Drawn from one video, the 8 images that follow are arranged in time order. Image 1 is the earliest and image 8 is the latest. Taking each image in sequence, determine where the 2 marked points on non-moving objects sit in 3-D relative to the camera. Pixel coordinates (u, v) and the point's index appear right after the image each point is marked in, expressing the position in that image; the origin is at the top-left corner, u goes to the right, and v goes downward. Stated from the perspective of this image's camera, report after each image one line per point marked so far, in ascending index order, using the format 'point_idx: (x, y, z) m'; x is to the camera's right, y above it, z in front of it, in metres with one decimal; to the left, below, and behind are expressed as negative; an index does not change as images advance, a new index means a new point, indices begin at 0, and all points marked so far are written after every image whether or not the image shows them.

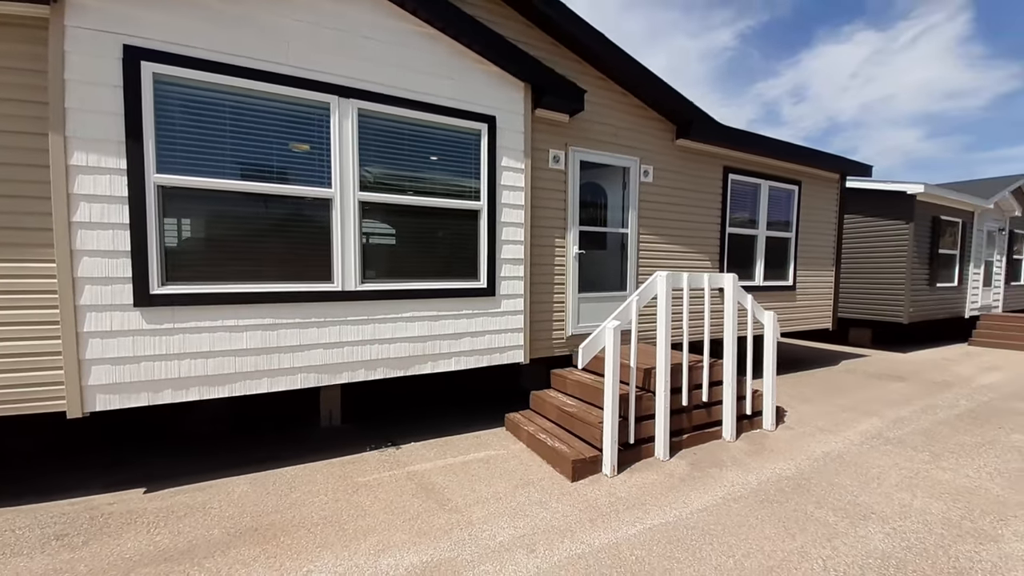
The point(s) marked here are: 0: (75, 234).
0: (-2.6, +0.3, +2.5) m
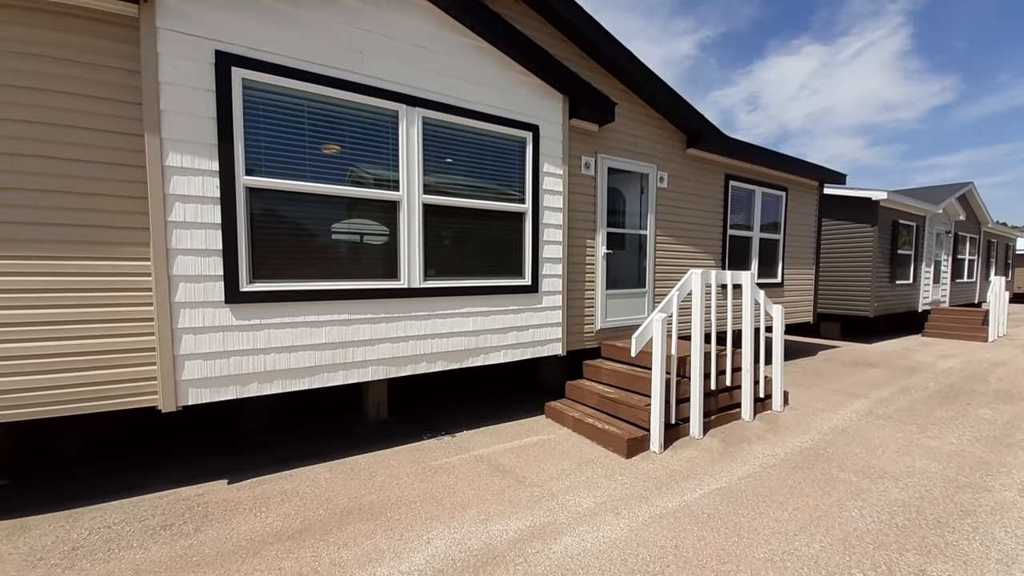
0: (-2.1, +0.3, +2.6) m
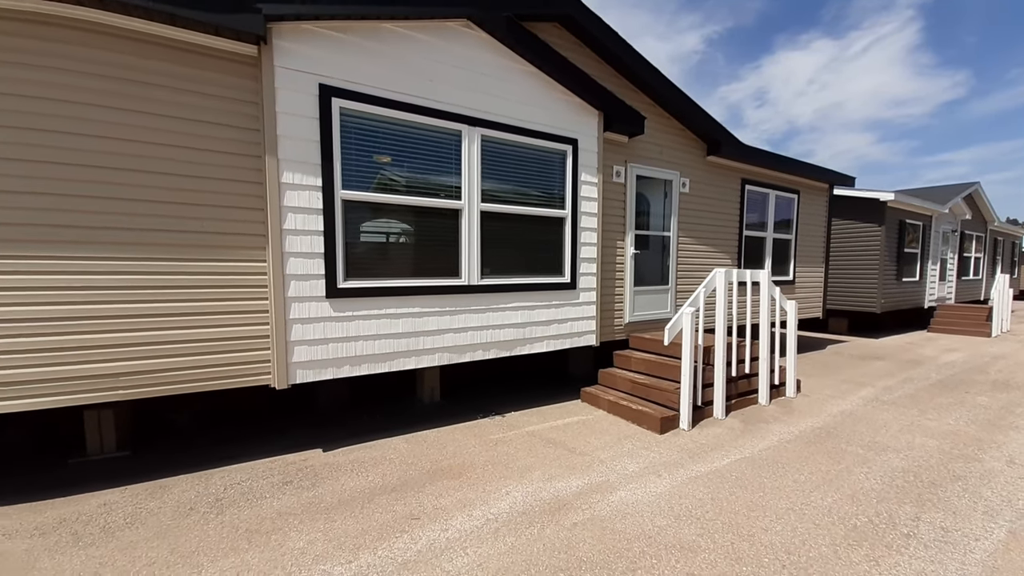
0: (-1.7, +0.4, +3.1) m
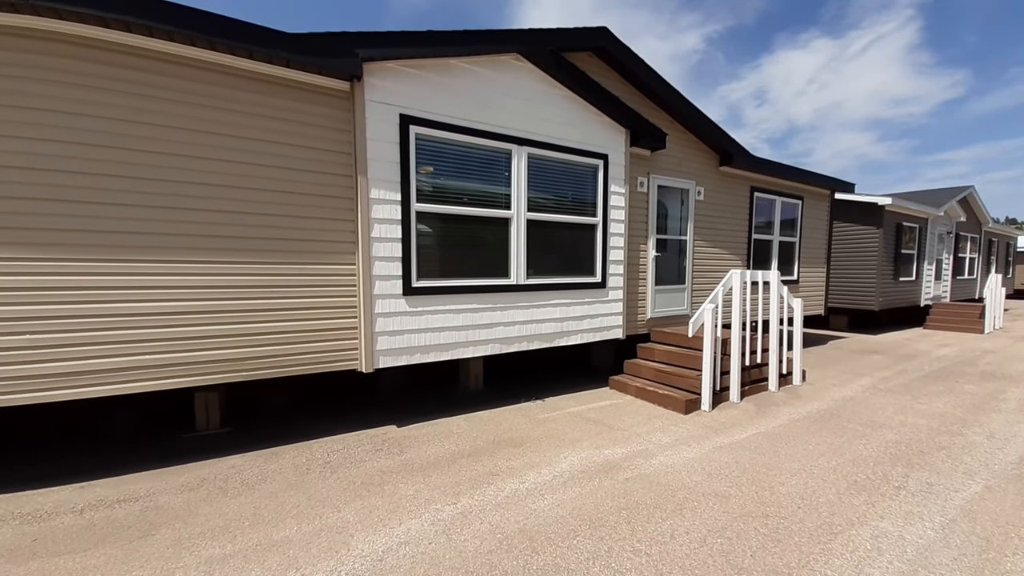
0: (-1.2, +0.4, +3.6) m
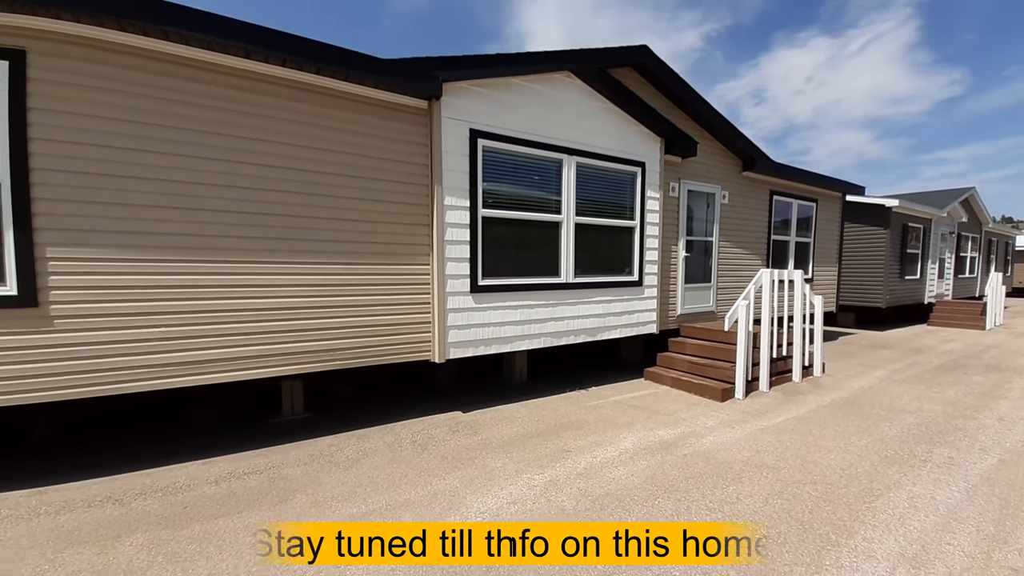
0: (-0.6, +0.4, +4.0) m
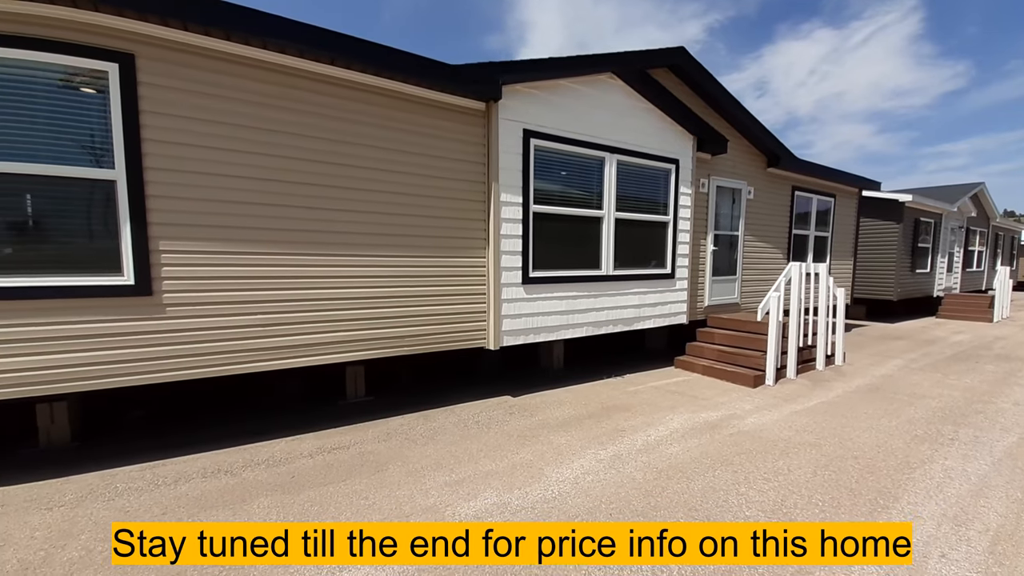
0: (-0.1, +0.5, +4.3) m
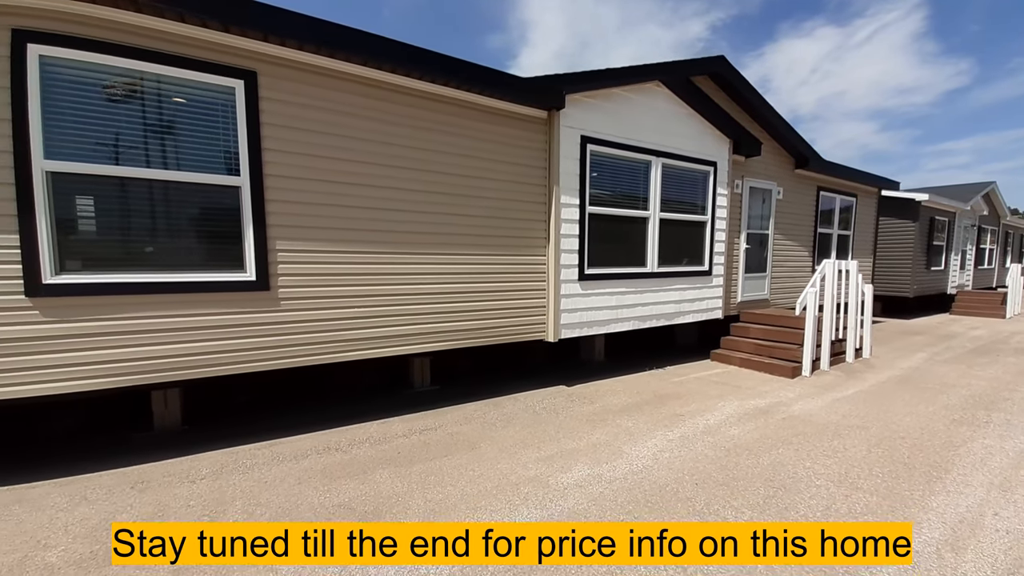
0: (+0.5, +0.5, +4.6) m
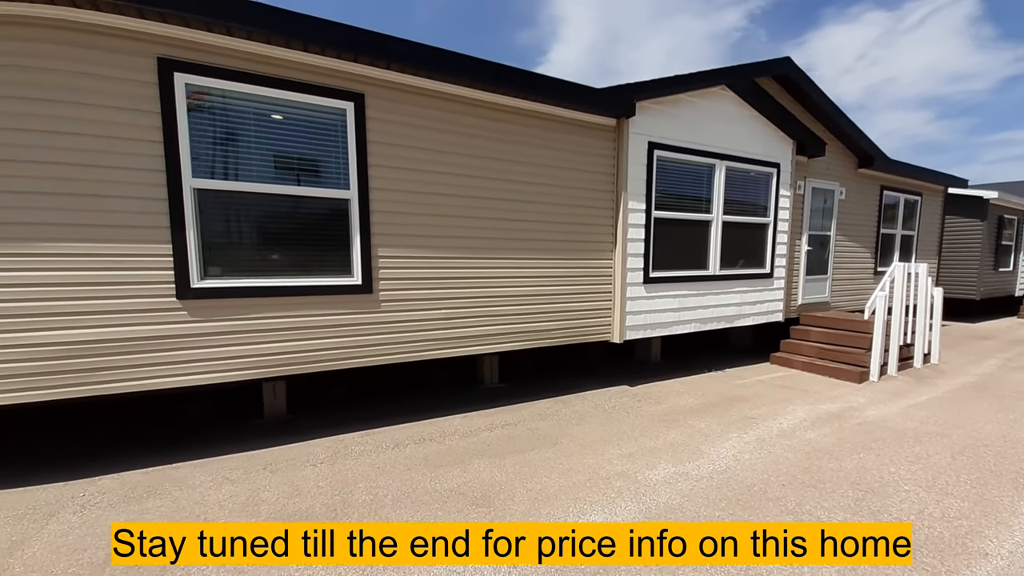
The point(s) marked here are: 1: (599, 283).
0: (+1.3, +0.5, +4.7) m
1: (+0.9, +0.1, +4.7) m
